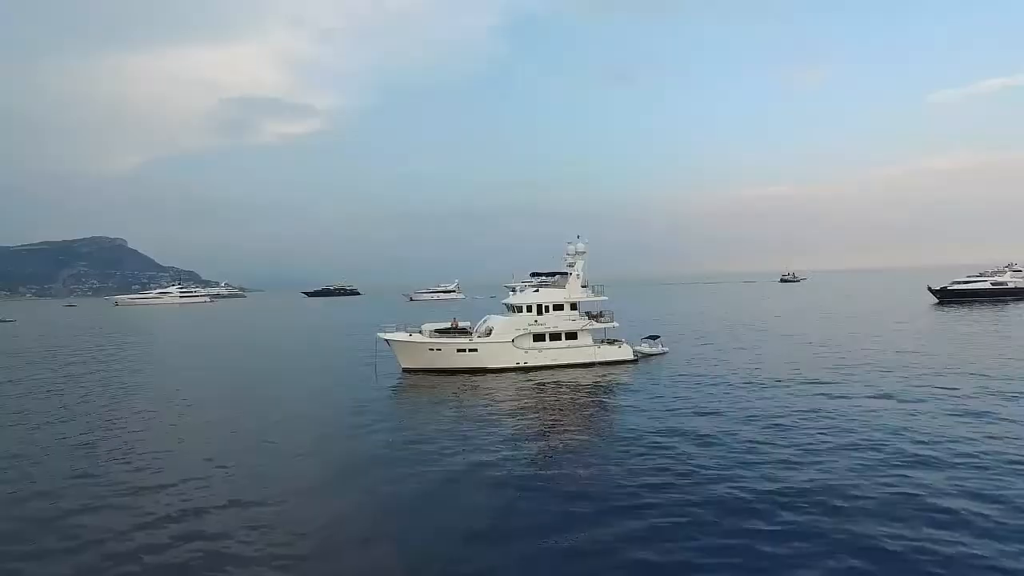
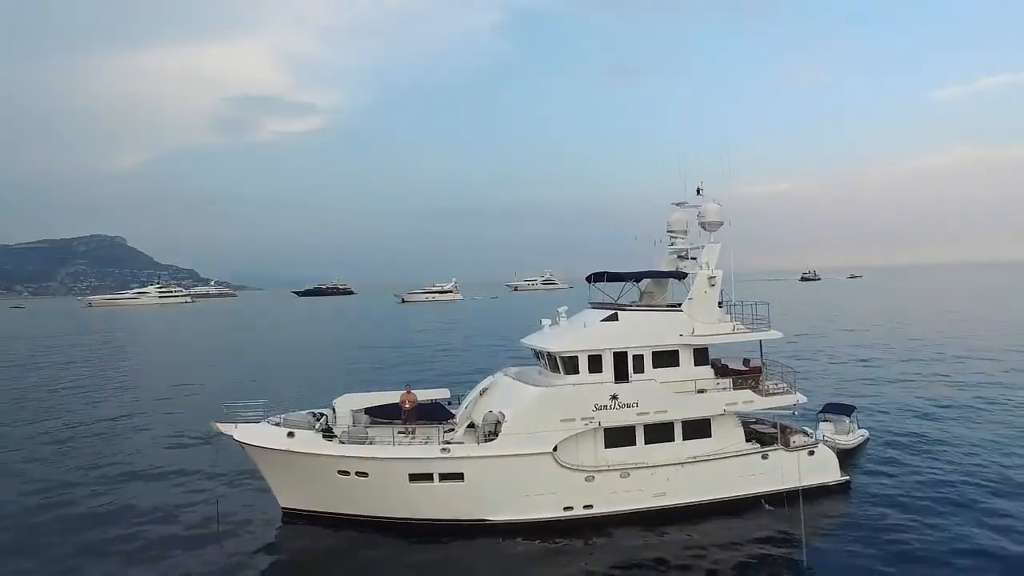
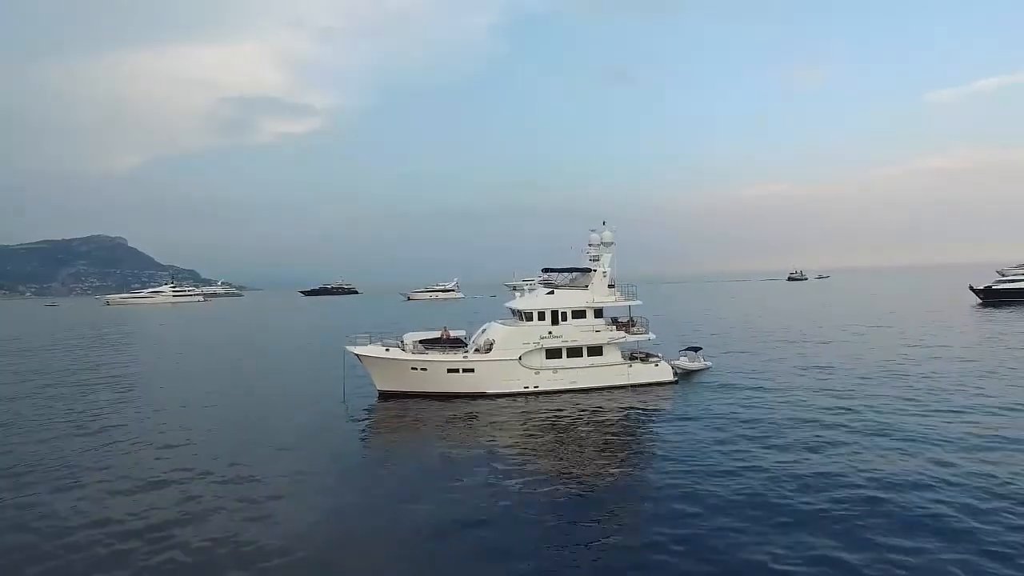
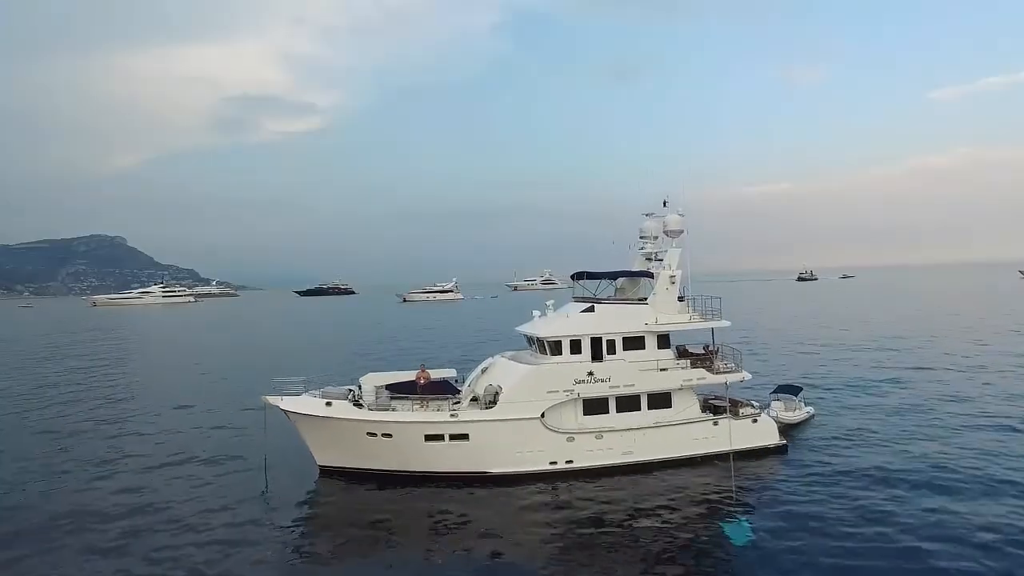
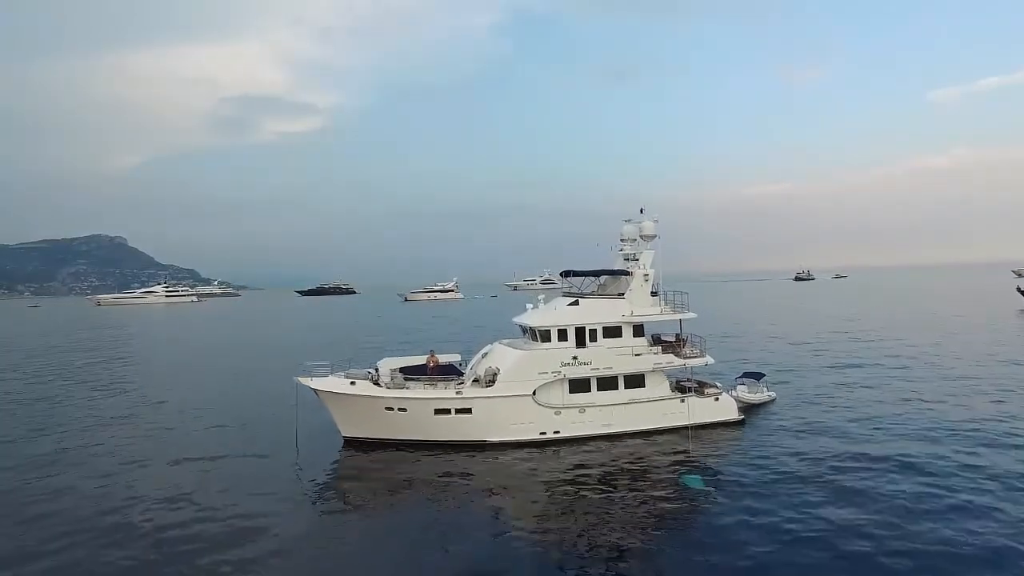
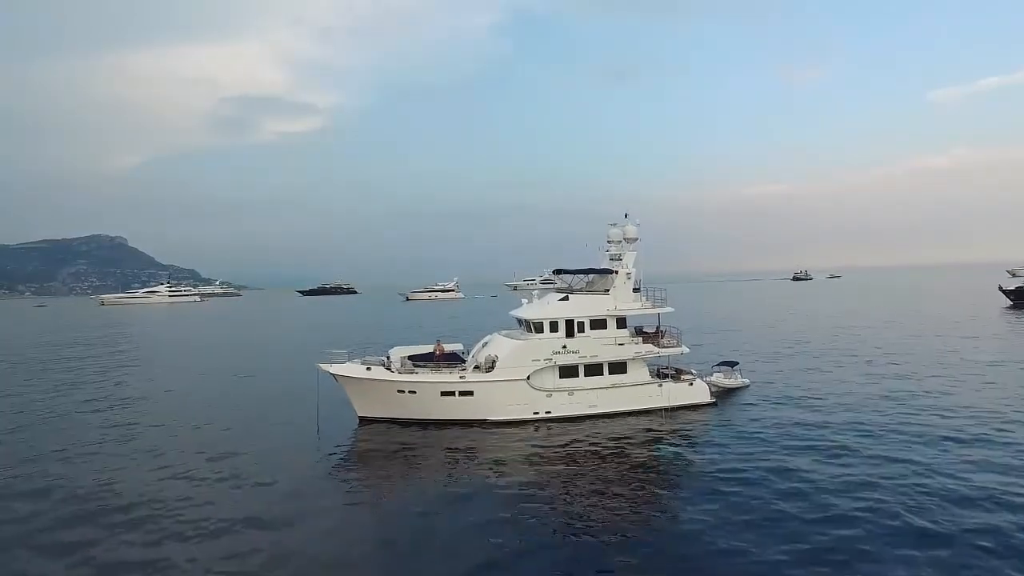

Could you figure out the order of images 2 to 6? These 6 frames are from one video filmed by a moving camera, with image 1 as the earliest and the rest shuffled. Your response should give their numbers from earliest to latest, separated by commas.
3, 6, 5, 4, 2
